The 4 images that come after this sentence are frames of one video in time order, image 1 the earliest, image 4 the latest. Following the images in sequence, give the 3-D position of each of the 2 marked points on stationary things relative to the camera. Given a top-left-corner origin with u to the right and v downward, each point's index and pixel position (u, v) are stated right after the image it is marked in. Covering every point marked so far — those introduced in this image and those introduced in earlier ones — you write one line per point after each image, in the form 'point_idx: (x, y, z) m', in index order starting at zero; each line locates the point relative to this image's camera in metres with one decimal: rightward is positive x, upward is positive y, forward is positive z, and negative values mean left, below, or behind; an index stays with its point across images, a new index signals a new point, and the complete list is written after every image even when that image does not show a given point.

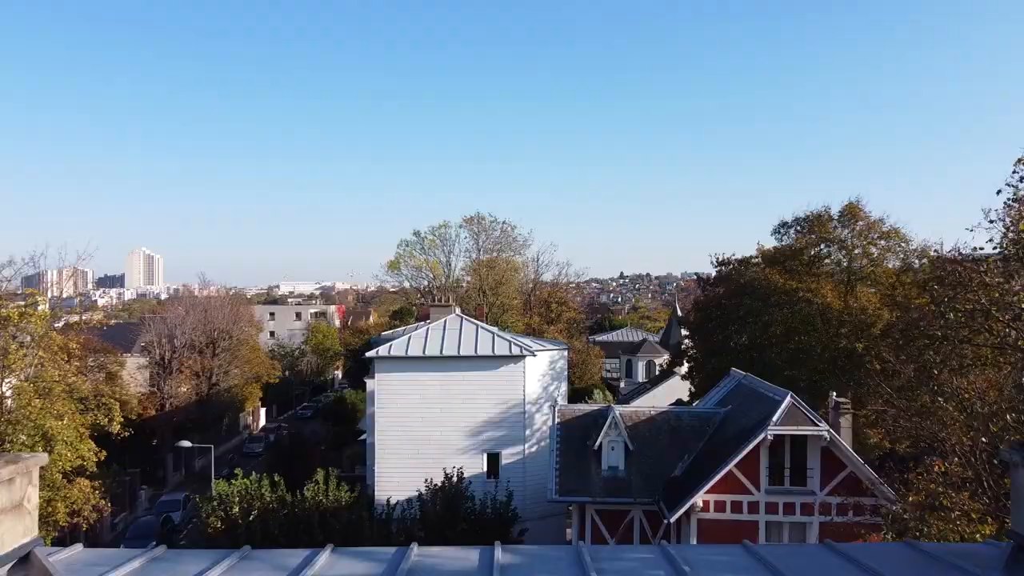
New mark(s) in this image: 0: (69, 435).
0: (-11.7, -3.9, +17.2) m
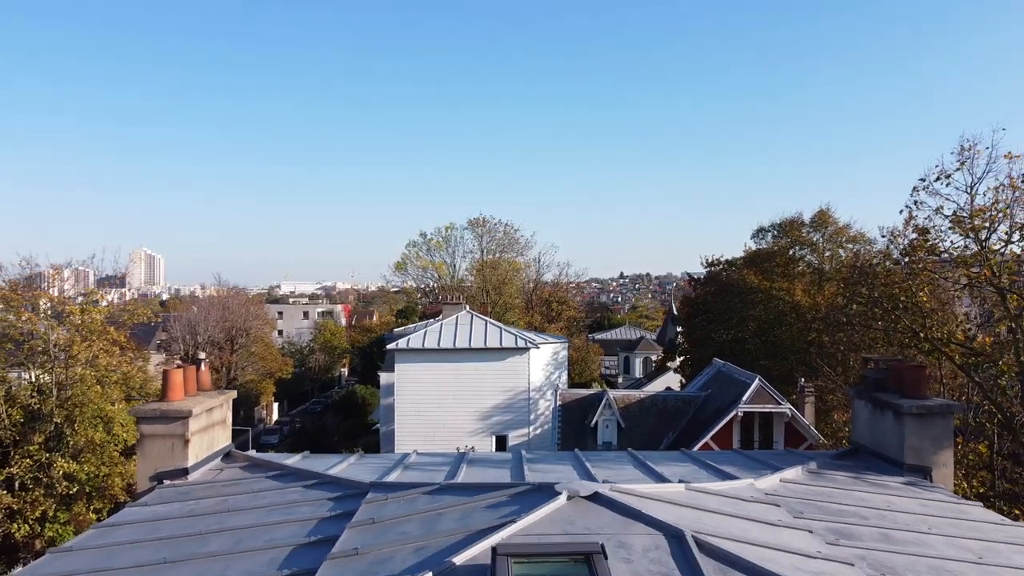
0: (-11.5, -3.8, +19.7) m
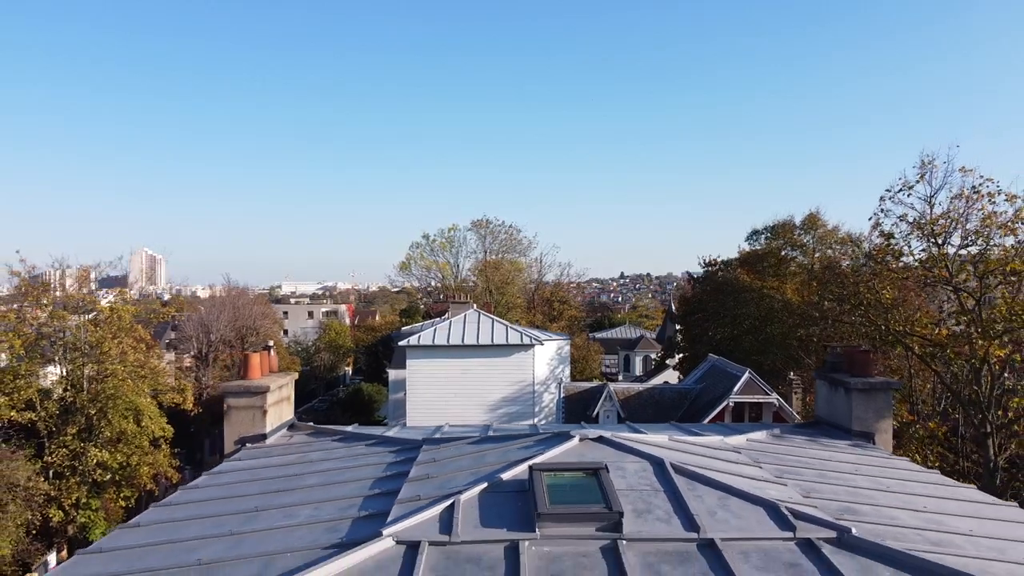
0: (-11.3, -3.8, +21.1) m
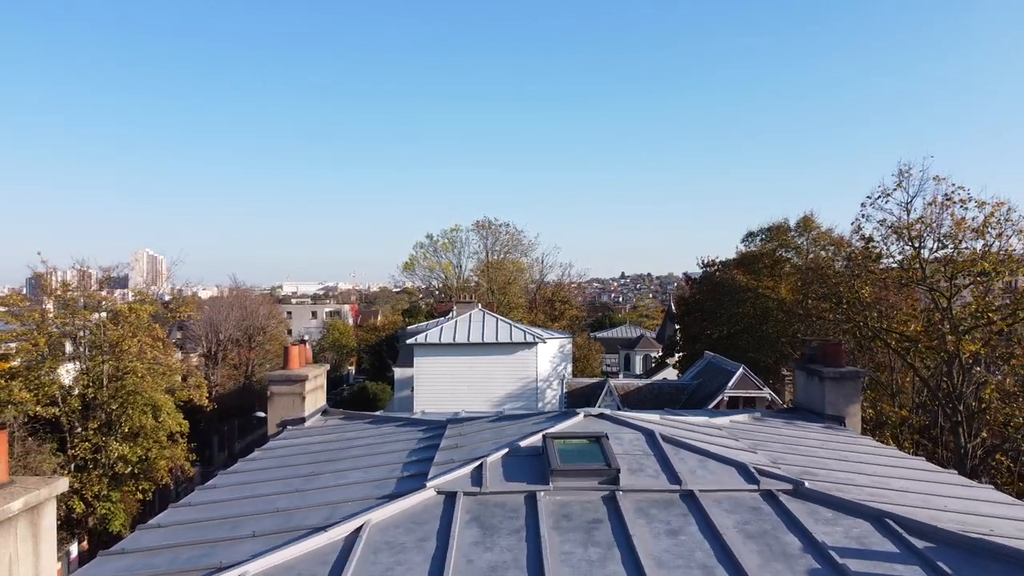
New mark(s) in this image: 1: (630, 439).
0: (-11.2, -3.8, +22.1) m
1: (+1.0, -1.3, +5.7) m
